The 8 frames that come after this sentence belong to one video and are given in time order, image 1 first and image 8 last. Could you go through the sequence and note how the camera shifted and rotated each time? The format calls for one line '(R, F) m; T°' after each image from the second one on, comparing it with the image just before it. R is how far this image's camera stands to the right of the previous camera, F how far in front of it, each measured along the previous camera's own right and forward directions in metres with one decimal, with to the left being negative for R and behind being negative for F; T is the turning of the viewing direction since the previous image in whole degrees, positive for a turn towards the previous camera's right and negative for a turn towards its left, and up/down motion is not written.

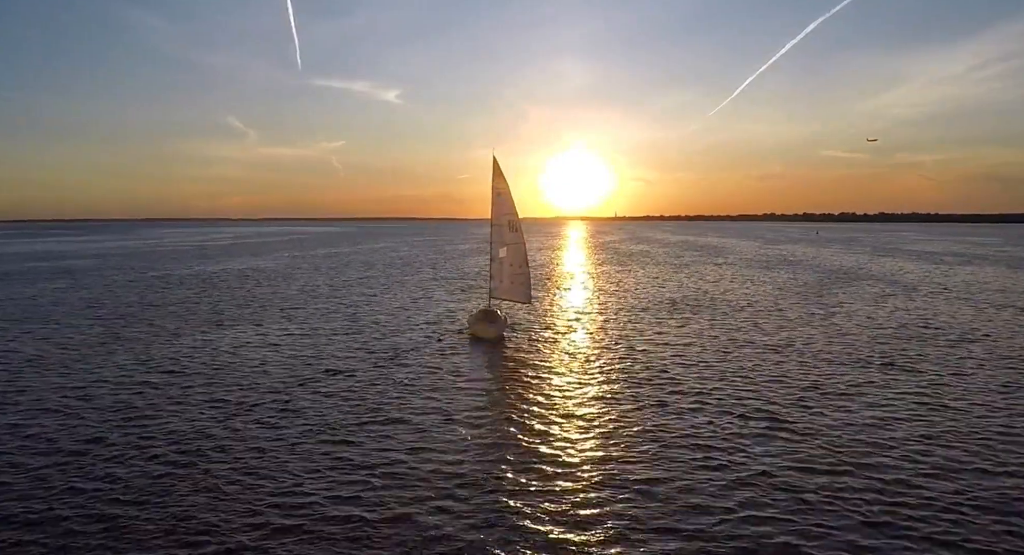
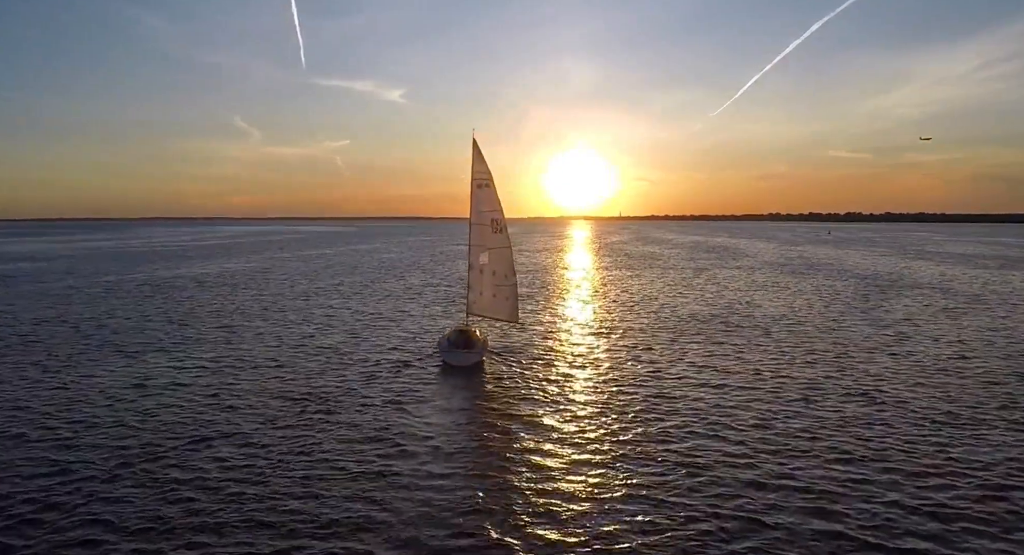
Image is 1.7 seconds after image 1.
(+0.9, +8.4) m; 0°
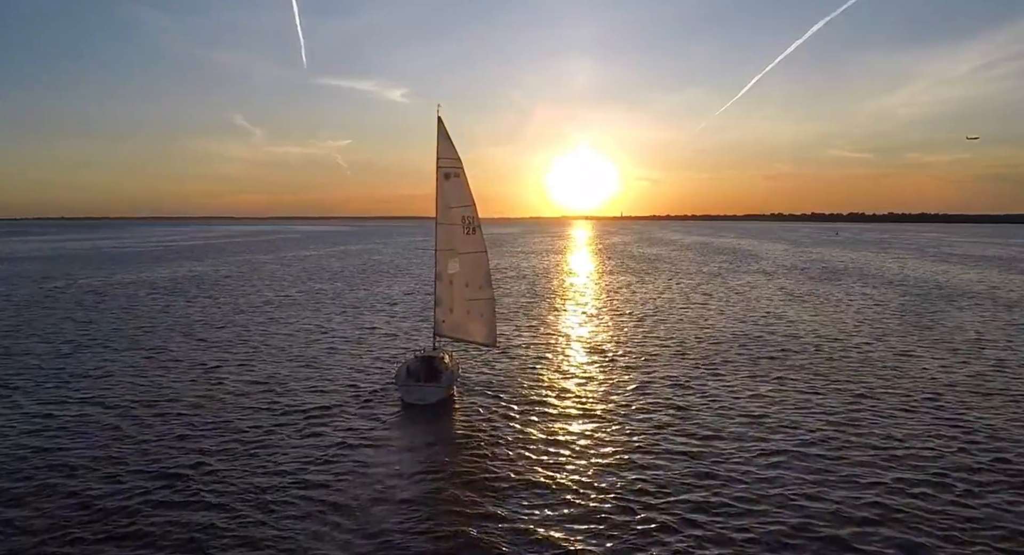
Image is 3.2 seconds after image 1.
(+1.0, +6.7) m; 0°
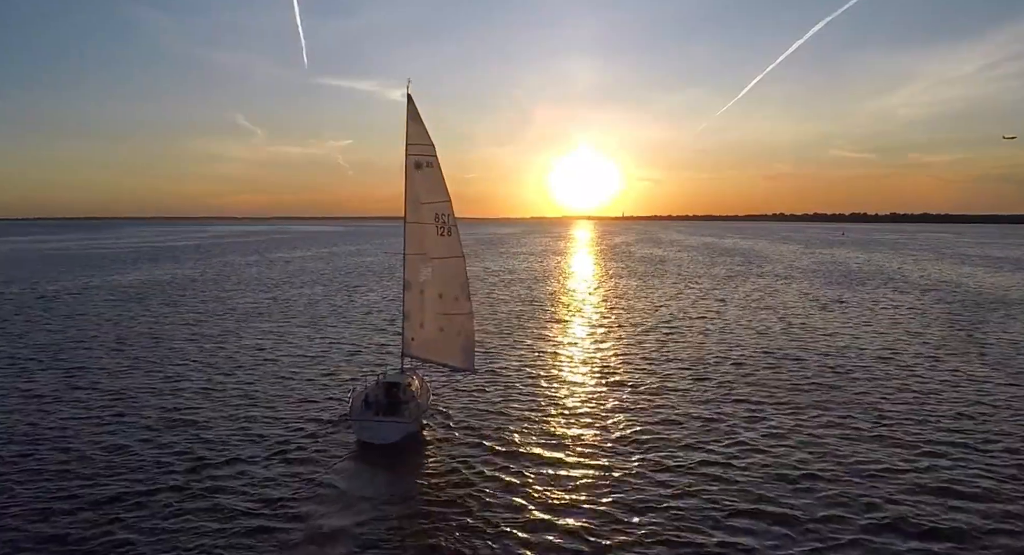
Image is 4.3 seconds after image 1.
(+0.5, +4.4) m; 0°
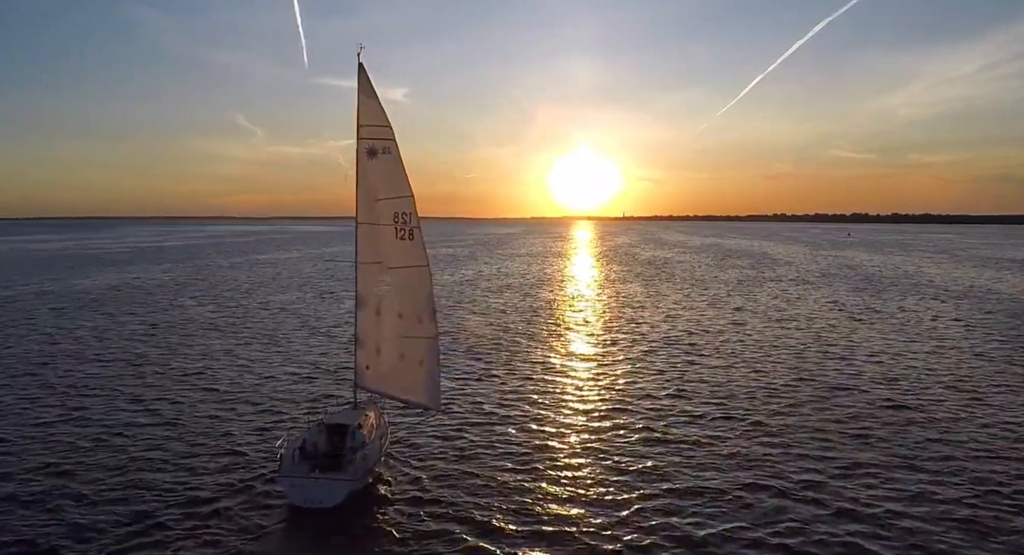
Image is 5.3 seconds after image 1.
(+0.5, +4.2) m; 0°
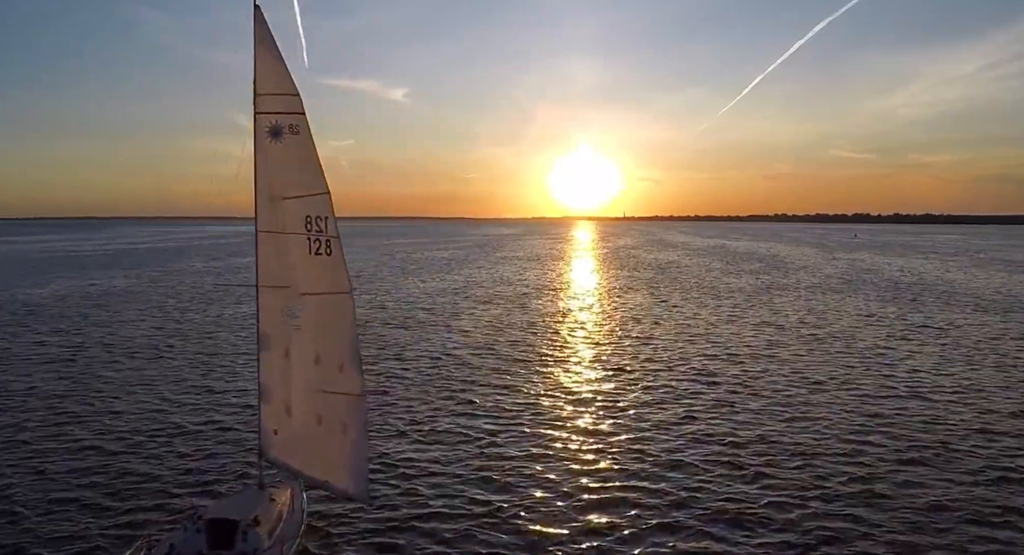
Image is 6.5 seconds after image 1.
(+0.6, +4.8) m; 0°
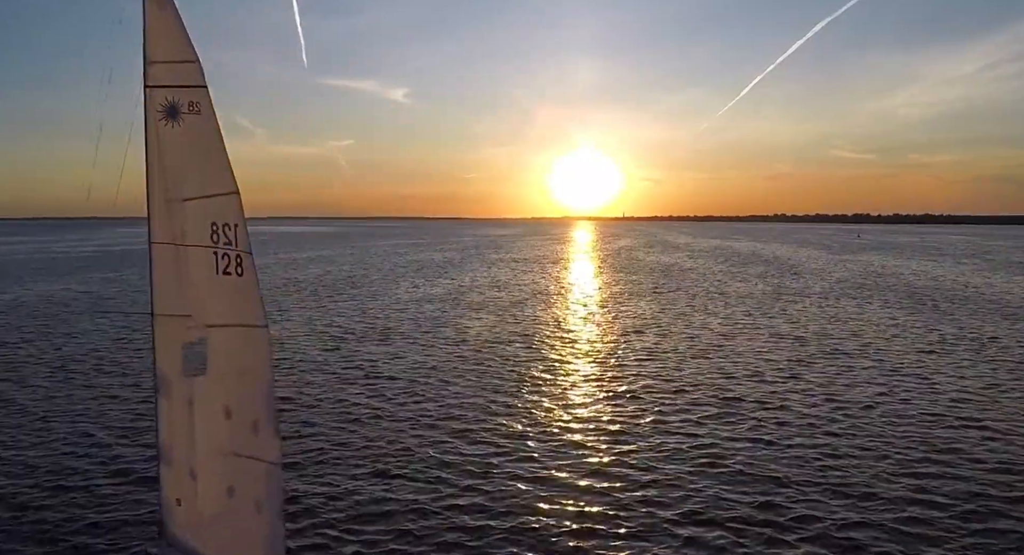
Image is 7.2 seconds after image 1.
(+0.3, +2.8) m; 0°
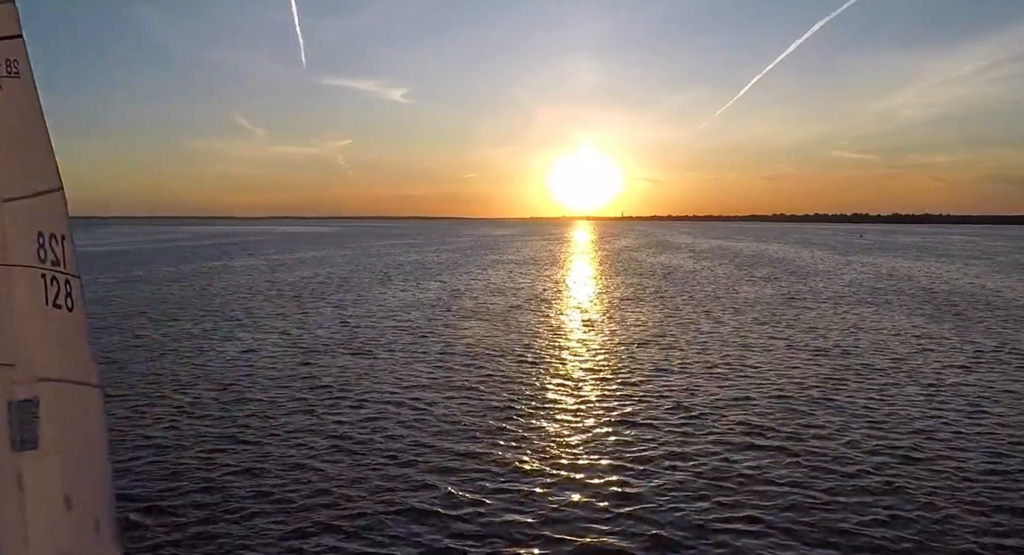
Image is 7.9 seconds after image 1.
(+0.3, +2.5) m; 0°
